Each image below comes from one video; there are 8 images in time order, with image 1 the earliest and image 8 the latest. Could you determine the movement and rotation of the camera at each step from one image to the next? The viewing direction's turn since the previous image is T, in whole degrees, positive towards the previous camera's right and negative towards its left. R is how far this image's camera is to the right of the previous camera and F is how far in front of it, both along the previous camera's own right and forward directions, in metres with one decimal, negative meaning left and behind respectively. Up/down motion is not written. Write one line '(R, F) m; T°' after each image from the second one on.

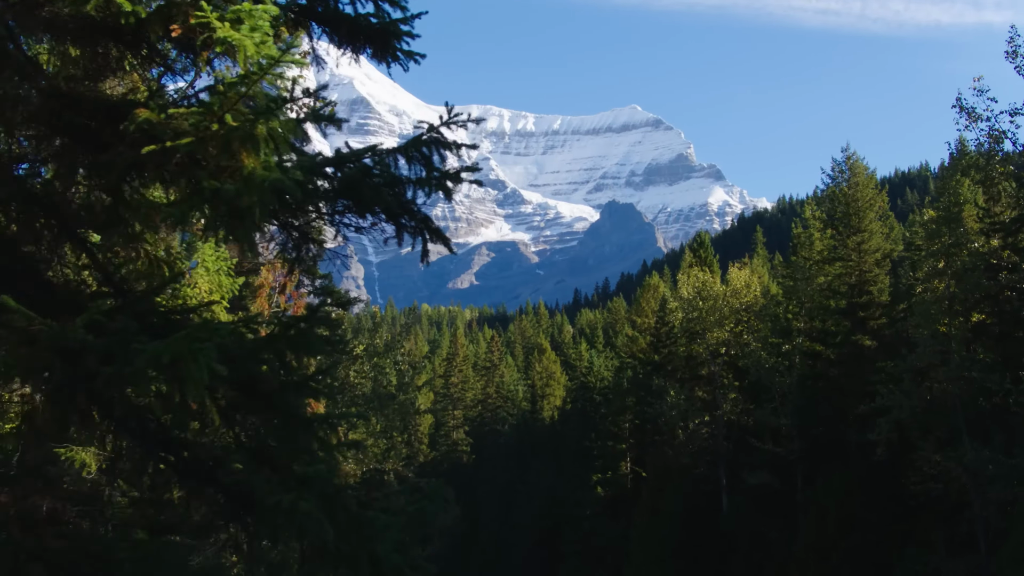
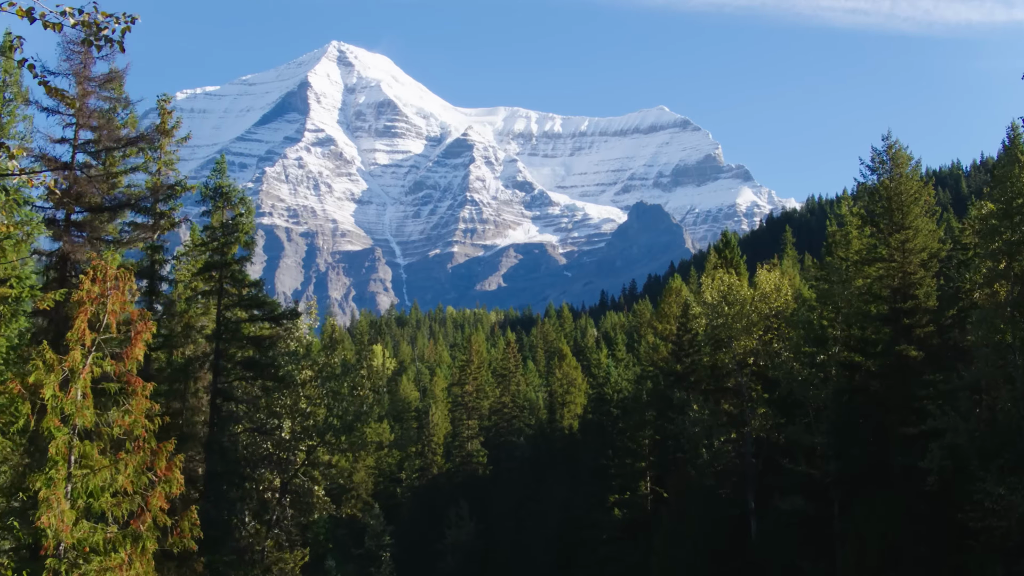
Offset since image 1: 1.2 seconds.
(+1.1, +3.9) m; -2°
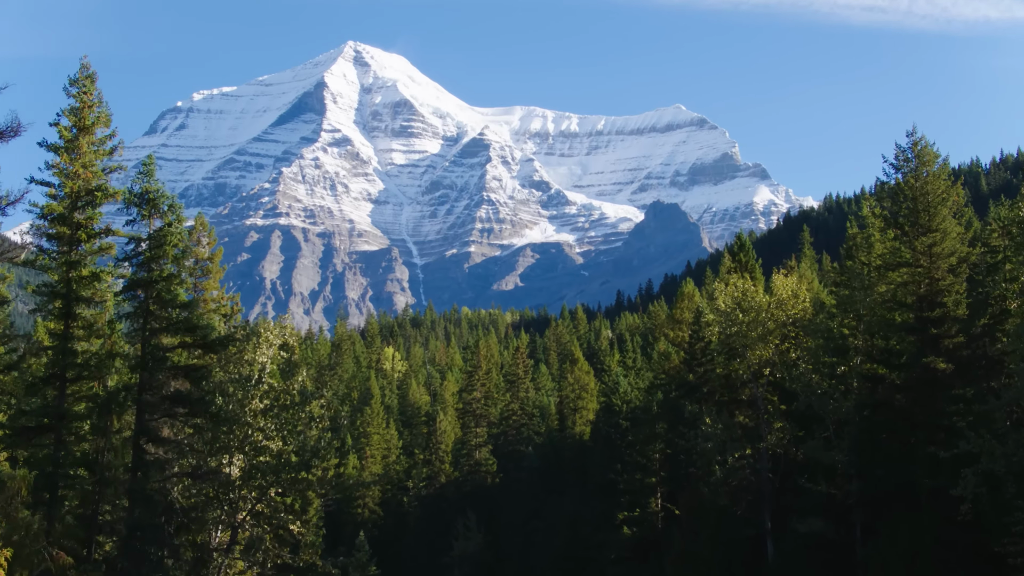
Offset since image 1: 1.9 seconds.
(+0.8, +2.3) m; -1°
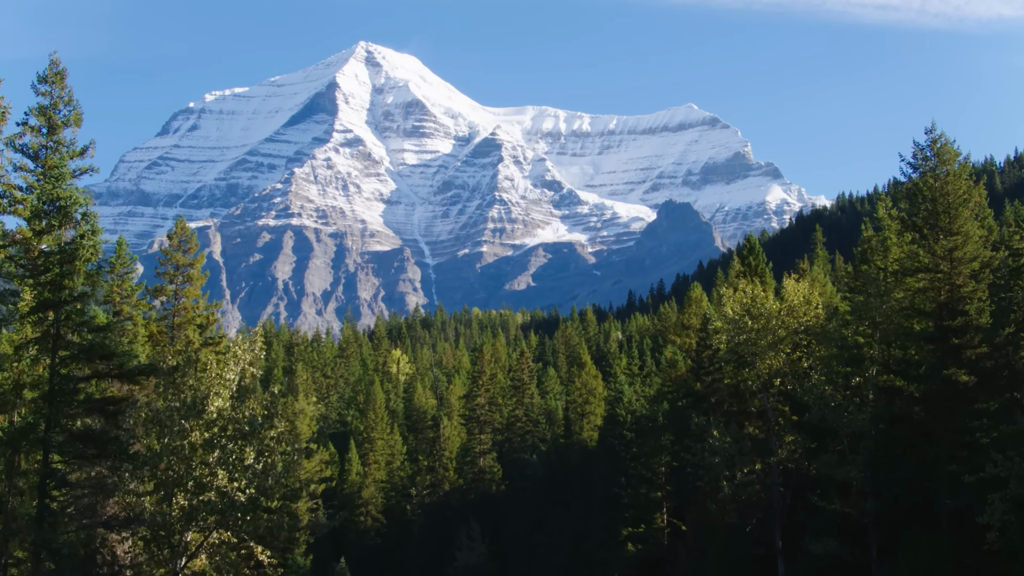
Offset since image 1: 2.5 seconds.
(+0.7, +1.9) m; -1°
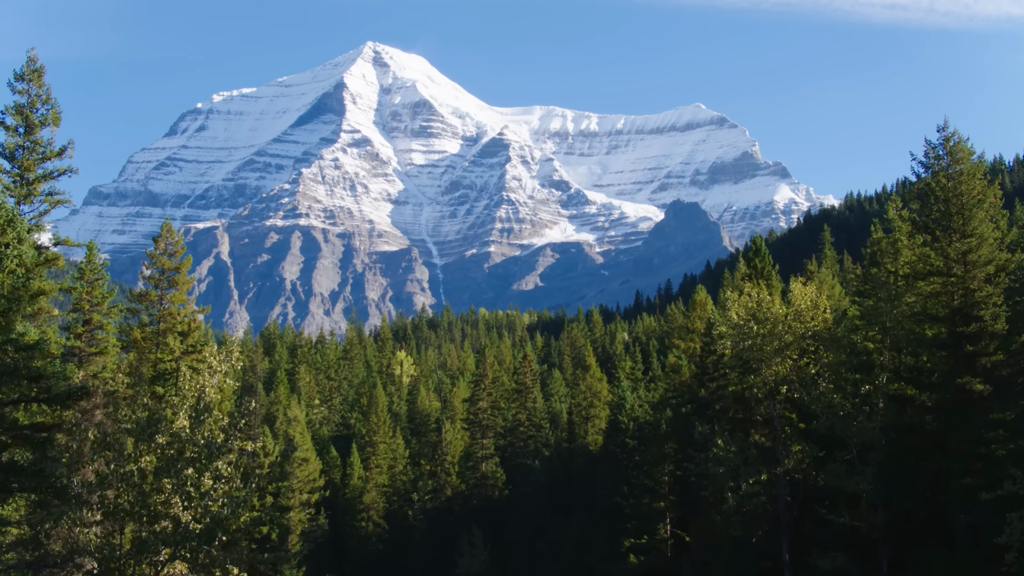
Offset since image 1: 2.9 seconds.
(+0.5, +1.2) m; -1°
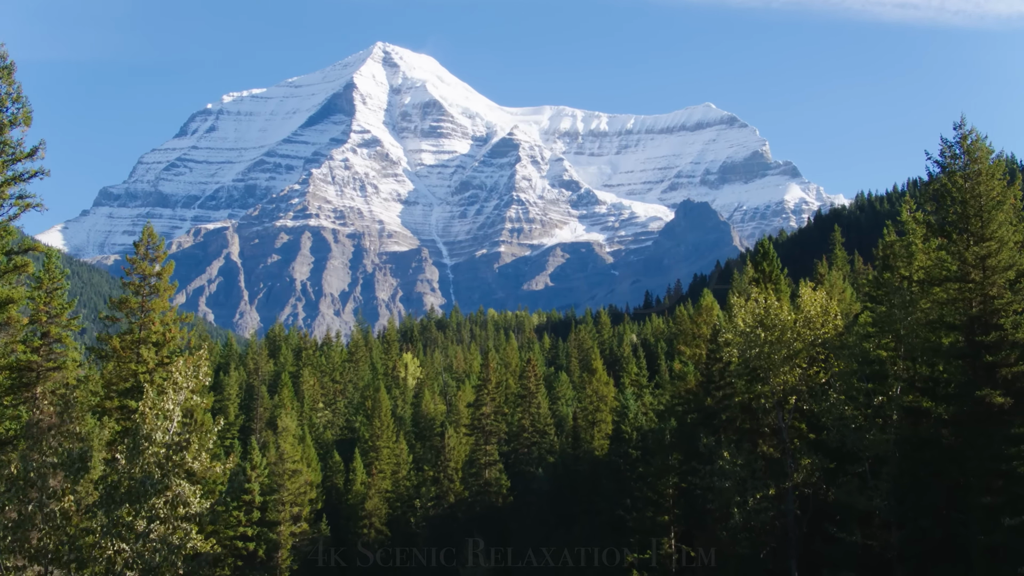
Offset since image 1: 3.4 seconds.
(+0.6, +1.5) m; -1°
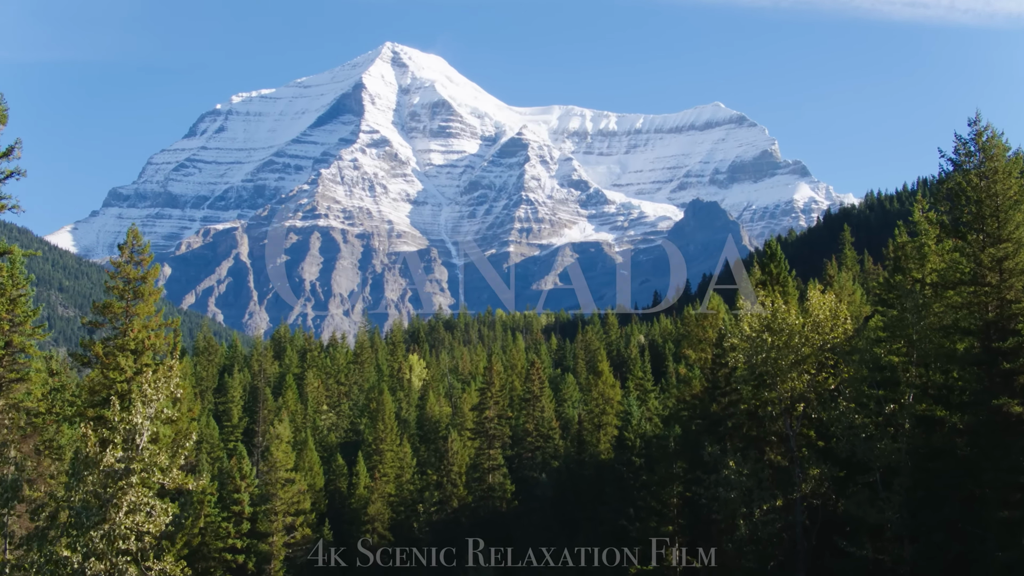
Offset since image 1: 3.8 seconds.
(+0.5, +1.2) m; -1°
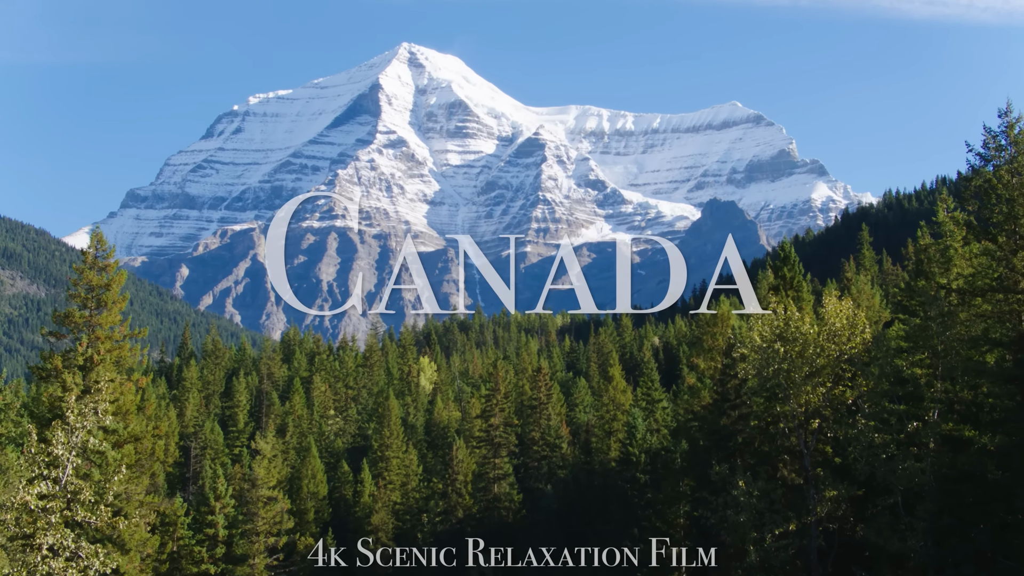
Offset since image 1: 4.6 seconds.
(+1.0, +2.4) m; -1°
